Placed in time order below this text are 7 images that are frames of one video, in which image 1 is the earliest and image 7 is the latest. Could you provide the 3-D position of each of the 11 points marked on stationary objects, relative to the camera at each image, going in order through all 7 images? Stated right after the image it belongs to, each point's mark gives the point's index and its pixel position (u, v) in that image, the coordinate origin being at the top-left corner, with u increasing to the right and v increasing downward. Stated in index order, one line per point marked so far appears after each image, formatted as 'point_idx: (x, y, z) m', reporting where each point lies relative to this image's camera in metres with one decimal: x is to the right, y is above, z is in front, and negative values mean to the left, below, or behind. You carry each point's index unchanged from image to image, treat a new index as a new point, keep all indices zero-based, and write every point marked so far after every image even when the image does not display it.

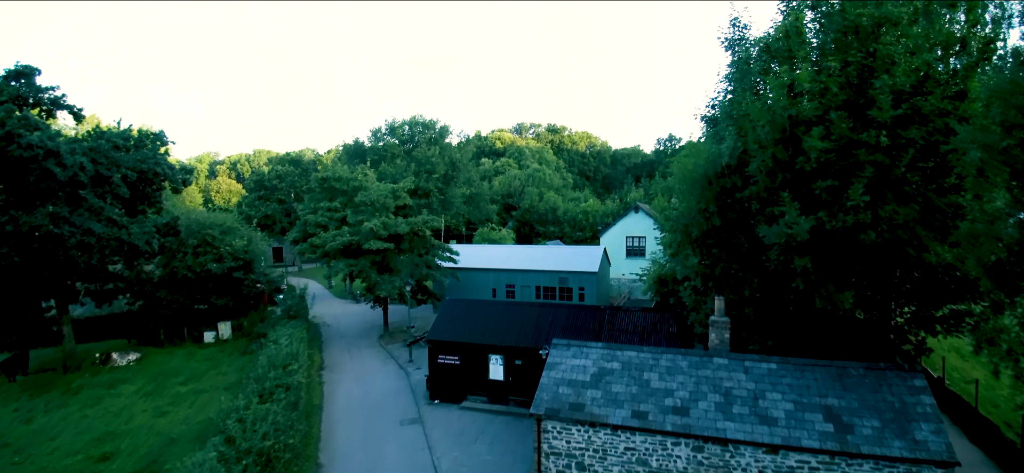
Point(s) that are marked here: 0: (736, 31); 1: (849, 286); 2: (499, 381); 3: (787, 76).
0: (+6.7, +6.2, +15.5) m
1: (+6.9, -1.0, +10.6) m
2: (-0.4, -4.4, +15.8) m
3: (+5.8, +3.4, +10.8) m
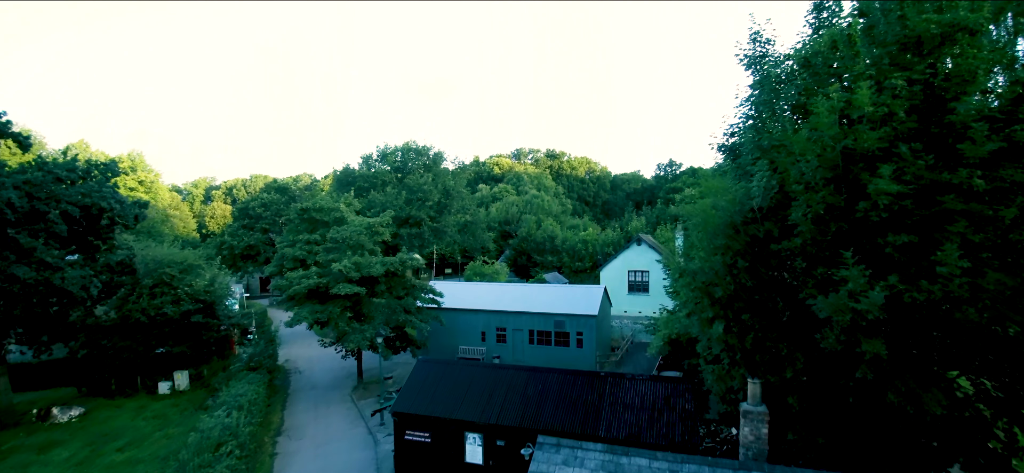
0: (+6.3, +4.9, +13.2) m
1: (+6.4, -2.1, +7.9) m
2: (-0.9, -5.8, +13.0) m
3: (+5.3, +2.3, +8.4) m
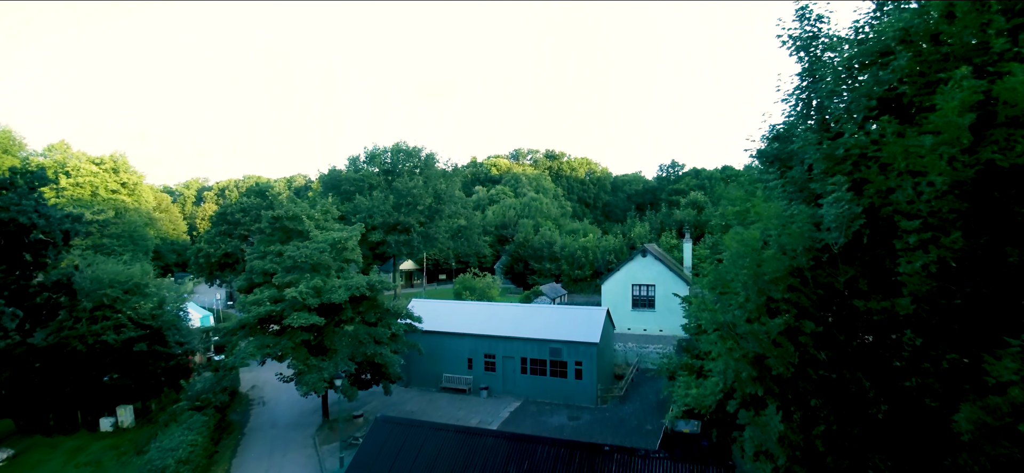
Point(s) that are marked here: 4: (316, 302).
0: (+5.8, +4.2, +10.3) m
1: (+6.0, -2.8, +5.0) m
2: (-1.3, -6.4, +10.0) m
3: (+4.9, +1.6, +5.4) m
4: (-6.4, -2.1, +16.8) m
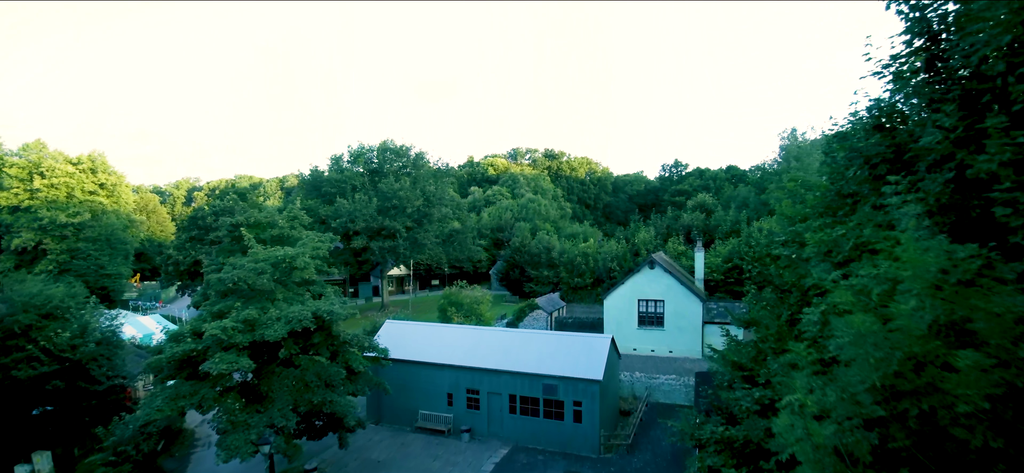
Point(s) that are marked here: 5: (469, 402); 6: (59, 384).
0: (+5.4, +3.7, +6.8) m
1: (+5.5, -3.3, +1.6) m
2: (-1.8, -7.0, +6.6) m
3: (+4.4, +1.1, +2.0) m
4: (-6.9, -2.7, +13.4) m
5: (-1.6, -6.1, +19.0) m
6: (-15.9, -5.1, +18.1) m
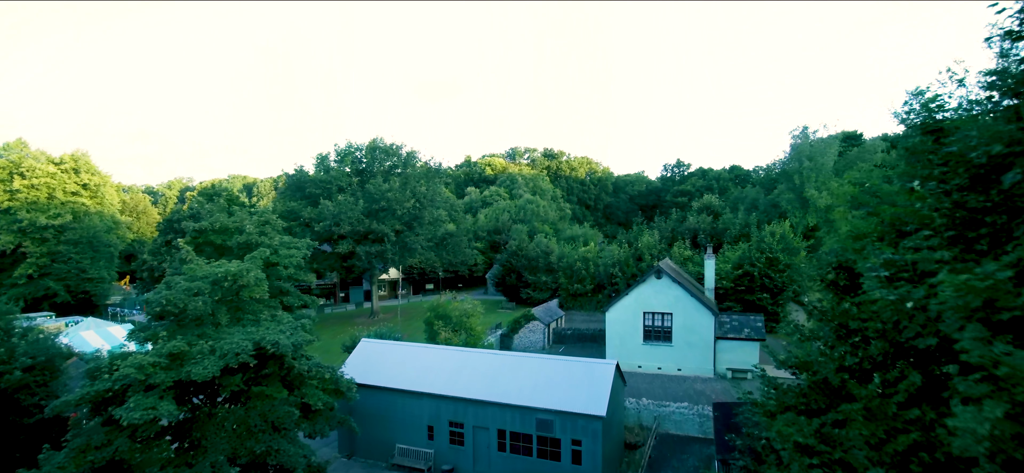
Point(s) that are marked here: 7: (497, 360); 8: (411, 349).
0: (+5.0, +3.3, +4.4) m
1: (+5.2, -3.6, -0.9) m
2: (-2.1, -7.3, +4.2) m
3: (+4.0, +0.7, -0.5) m
4: (-7.3, -3.0, +10.9) m
5: (-1.9, -6.4, +16.5) m
6: (-16.2, -5.4, +15.6) m
7: (-0.5, -4.2, +17.4) m
8: (-3.8, -4.1, +18.8) m
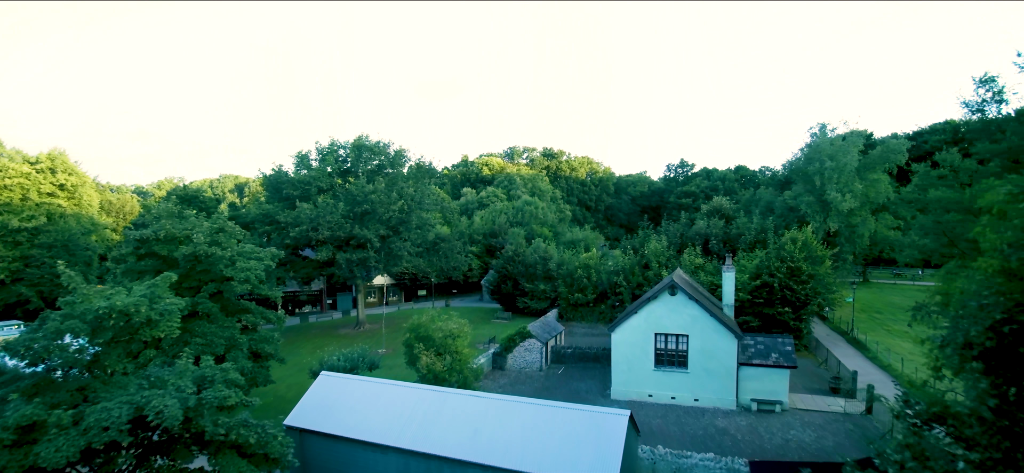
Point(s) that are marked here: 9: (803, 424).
0: (+4.7, +2.9, +1.1) m
1: (+4.8, -4.1, -4.2) m
2: (-2.5, -7.7, +0.9) m
3: (+3.7, +0.3, -3.7) m
4: (-7.6, -3.4, +7.7) m
5: (-2.2, -6.9, +13.3) m
6: (-16.5, -5.8, +12.4) m
7: (-0.9, -4.6, +14.1) m
8: (-4.1, -4.6, +15.5) m
9: (+11.2, -7.2, +19.7) m
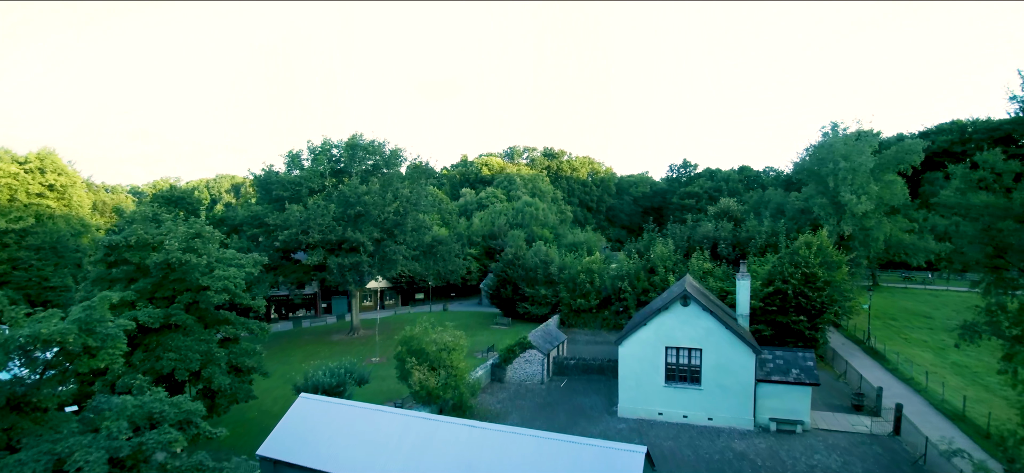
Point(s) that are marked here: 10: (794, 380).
0: (+4.7, +2.7, -0.5) m
1: (+4.8, -4.3, -5.7) m
2: (-2.5, -7.9, -0.6) m
3: (+3.7, +0.1, -5.3) m
4: (-7.6, -3.6, +6.1) m
5: (-2.3, -7.1, +11.7) m
6: (-16.6, -6.1, +10.8) m
7: (-0.9, -4.8, +12.5) m
8: (-4.2, -4.8, +13.9) m
9: (+11.1, -7.4, +18.2) m
10: (+10.6, -5.3, +19.2) m
